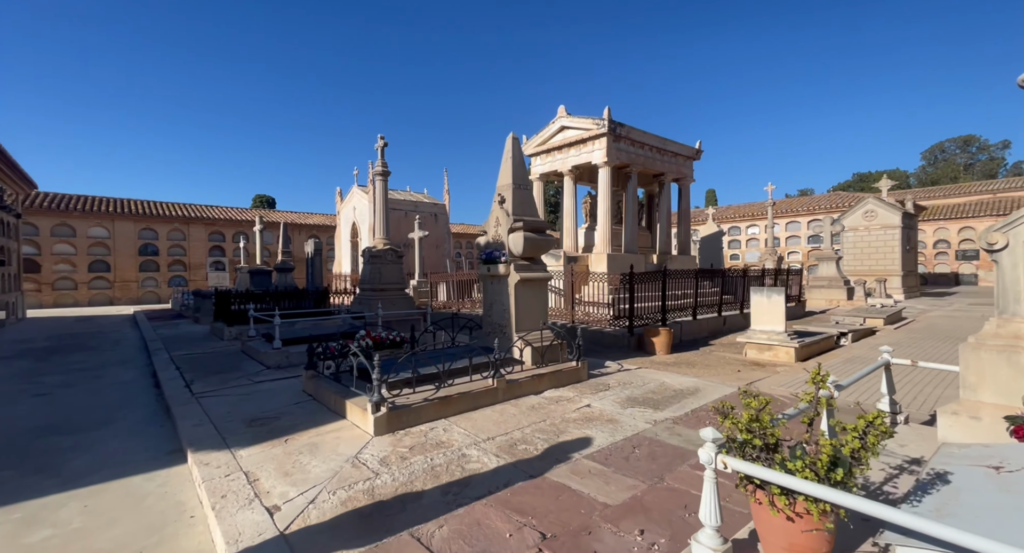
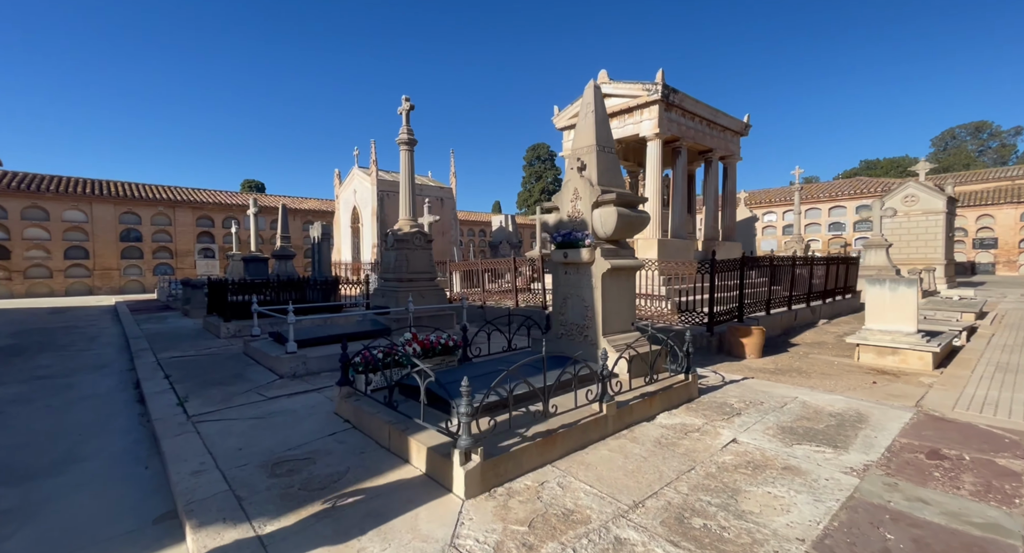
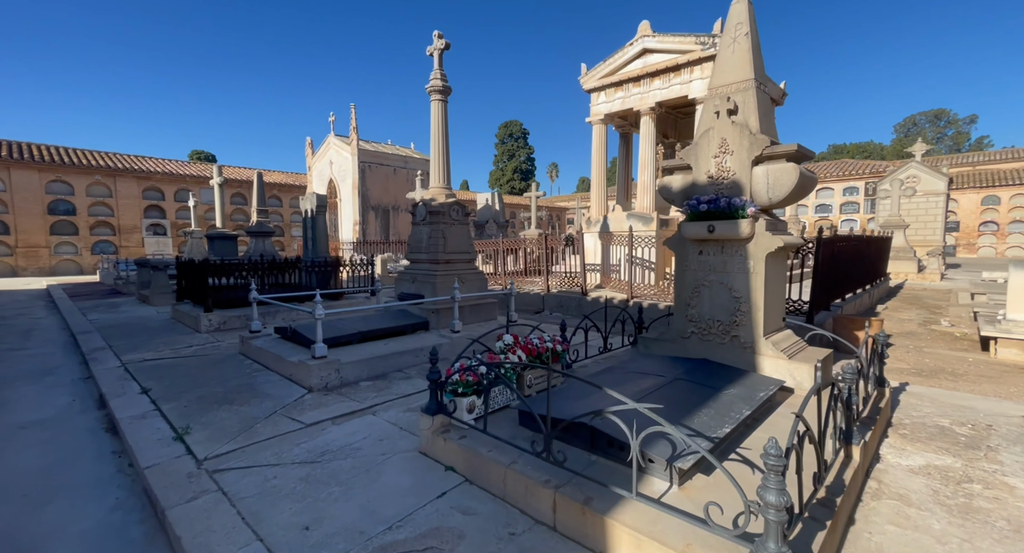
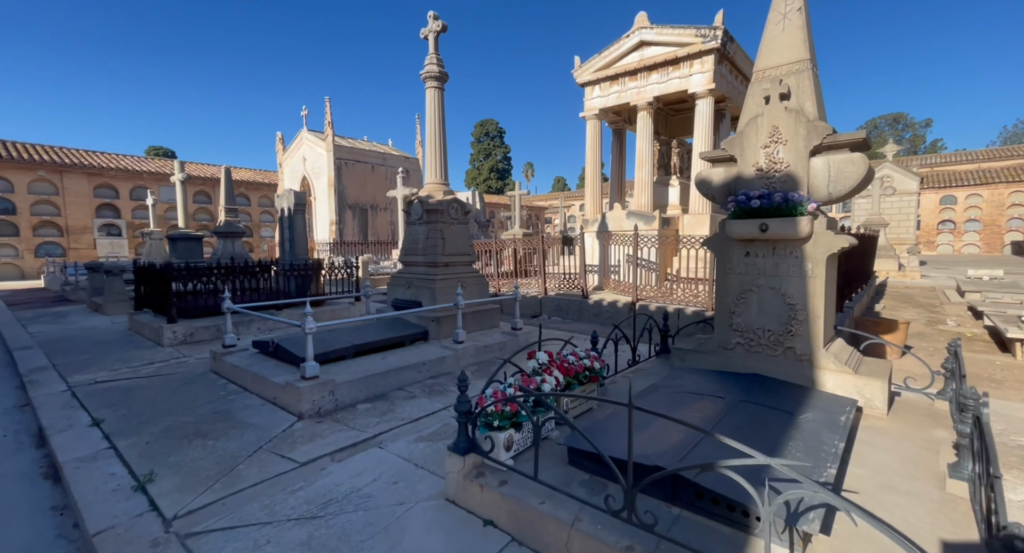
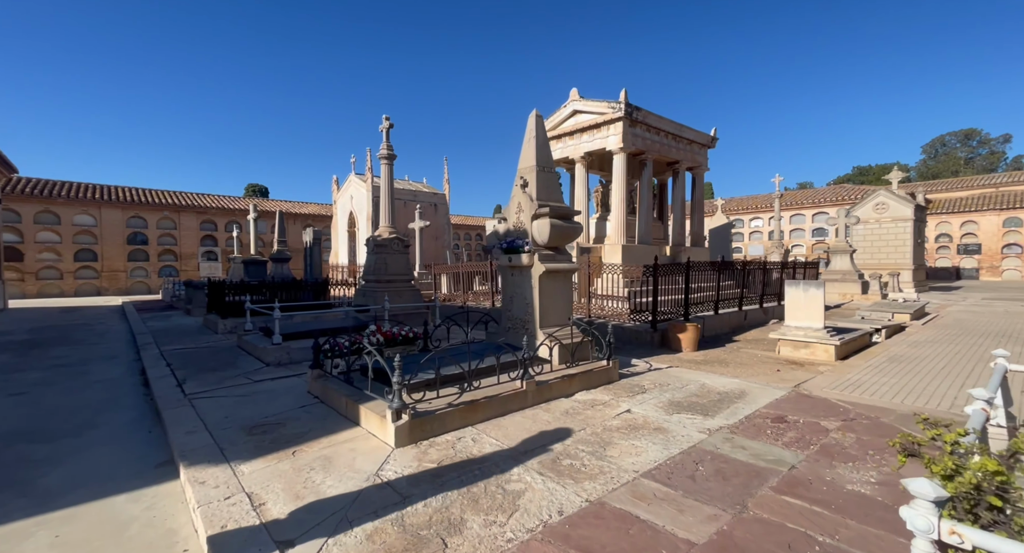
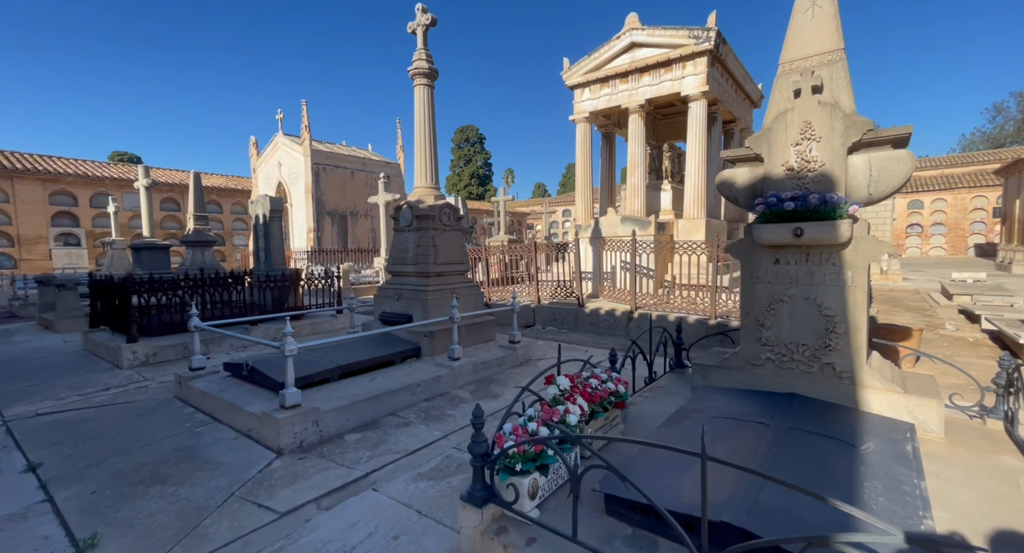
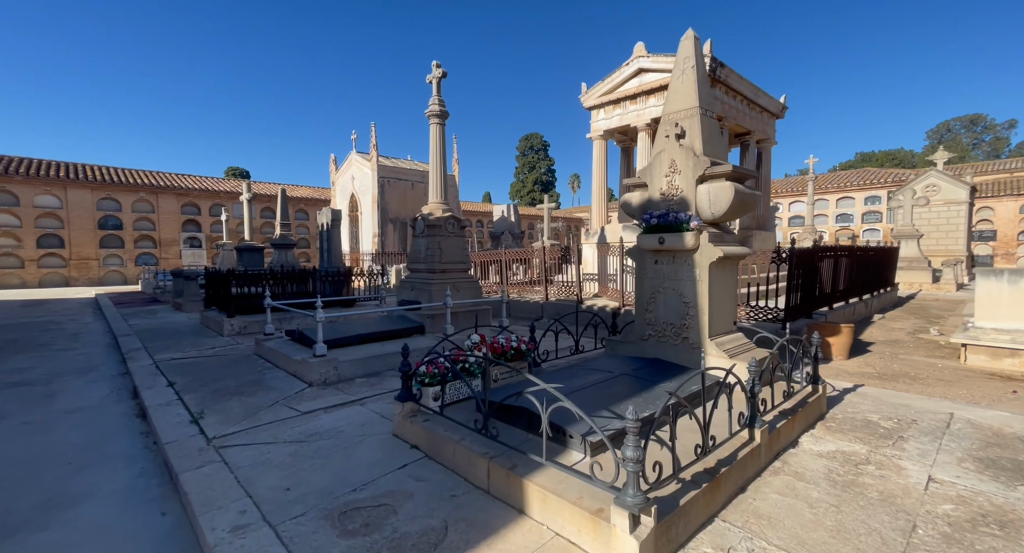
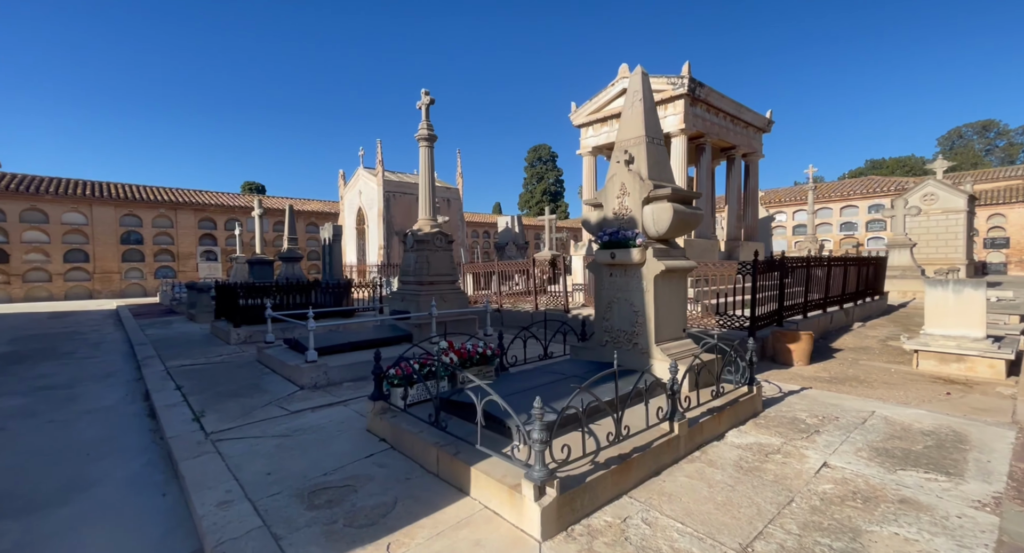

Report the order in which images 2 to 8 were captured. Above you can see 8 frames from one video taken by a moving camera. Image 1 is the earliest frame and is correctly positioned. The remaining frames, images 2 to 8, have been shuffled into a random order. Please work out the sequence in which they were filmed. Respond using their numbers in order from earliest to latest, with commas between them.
5, 2, 8, 7, 3, 4, 6
